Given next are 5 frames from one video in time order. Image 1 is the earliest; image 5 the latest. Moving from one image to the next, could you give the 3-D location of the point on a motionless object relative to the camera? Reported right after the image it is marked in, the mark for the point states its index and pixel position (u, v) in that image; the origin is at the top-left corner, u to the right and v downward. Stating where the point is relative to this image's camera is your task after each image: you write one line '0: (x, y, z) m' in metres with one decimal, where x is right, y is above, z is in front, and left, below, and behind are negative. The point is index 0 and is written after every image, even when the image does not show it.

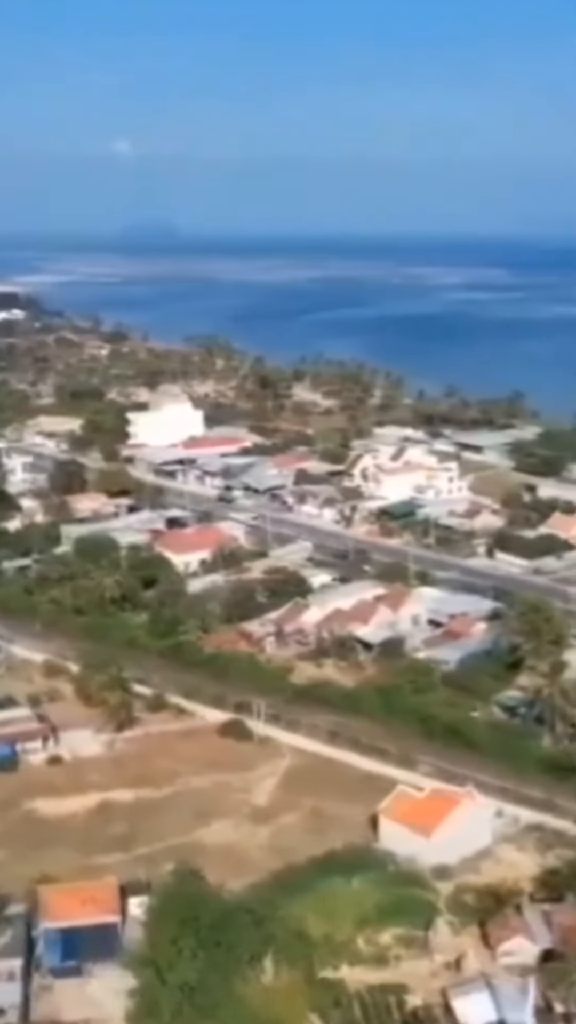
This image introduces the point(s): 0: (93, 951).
0: (-3.1, -6.9, +19.8) m
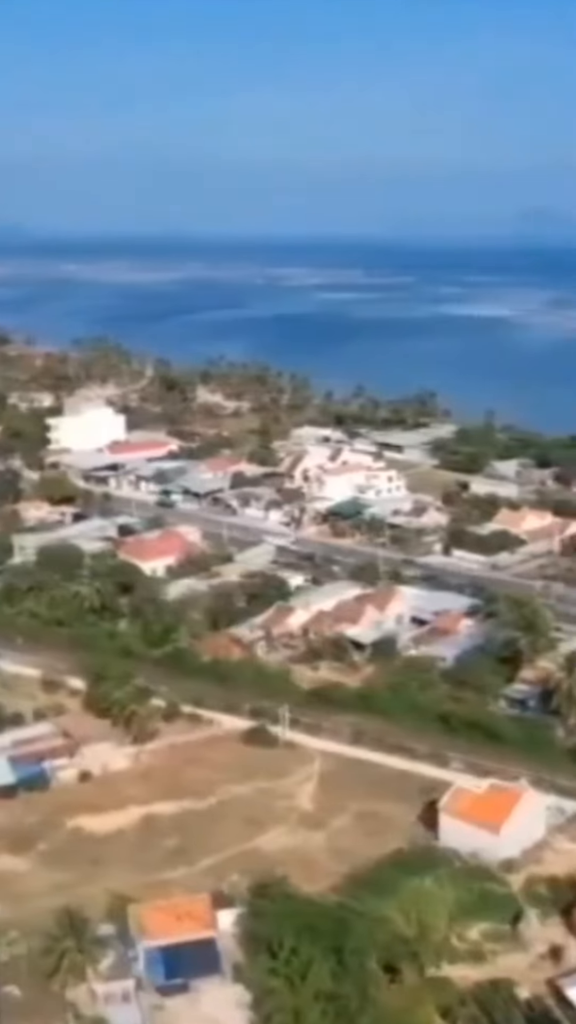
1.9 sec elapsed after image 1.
0: (-1.4, -7.1, +19.6) m
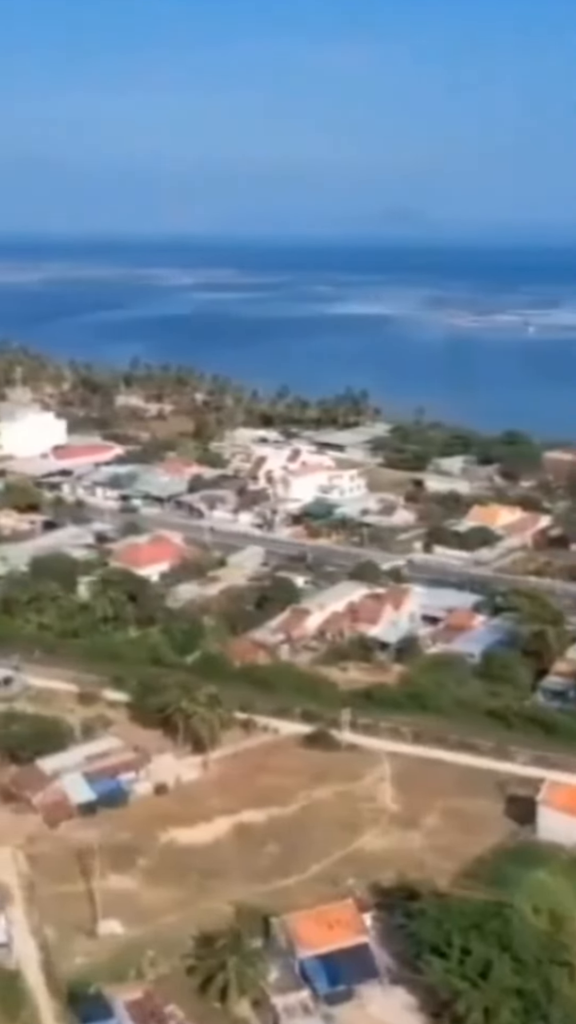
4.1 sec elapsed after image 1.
0: (+1.1, -7.1, +19.5) m
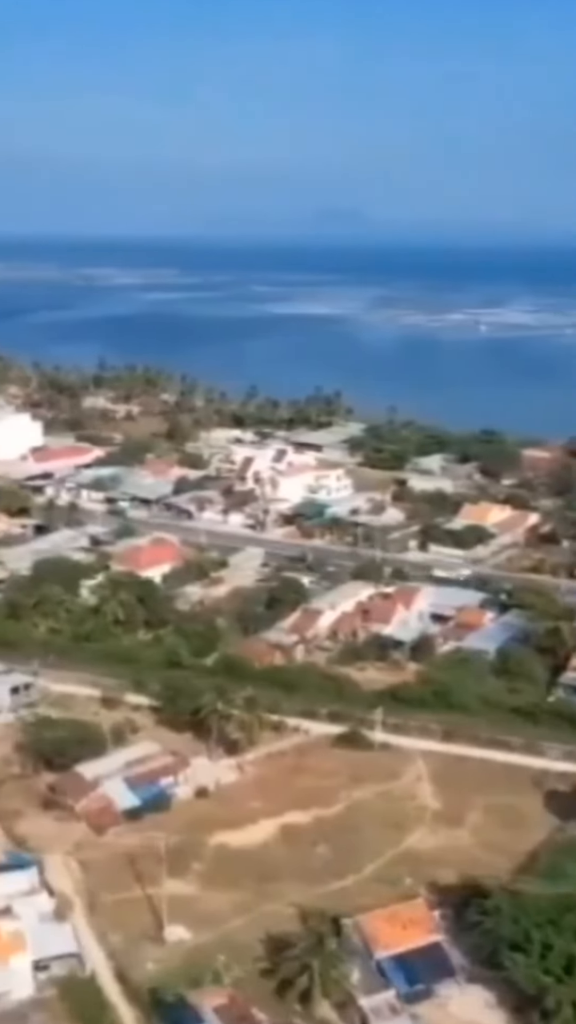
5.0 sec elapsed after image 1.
0: (+2.3, -7.2, +19.6) m
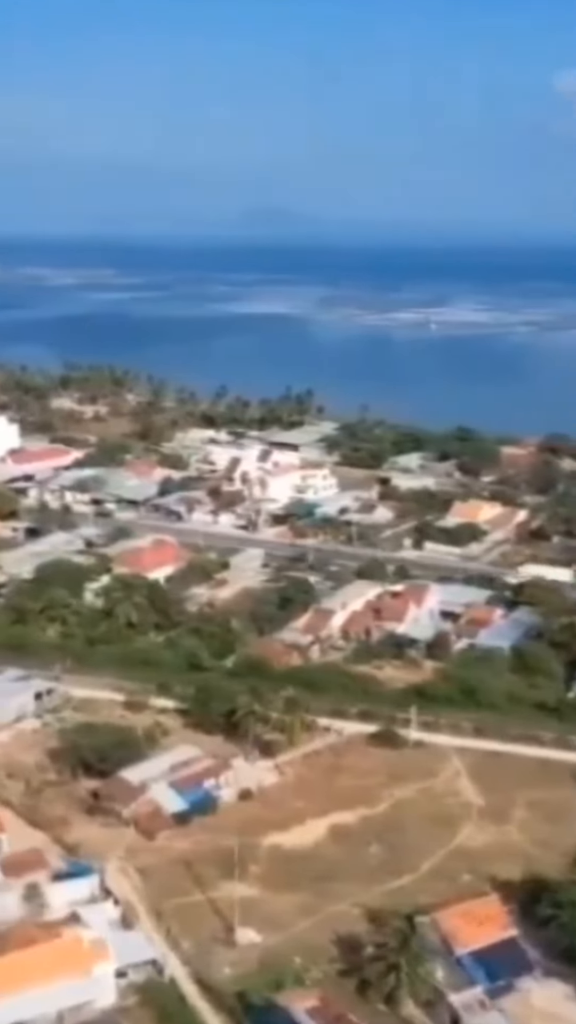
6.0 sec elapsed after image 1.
0: (+3.5, -7.1, +19.7) m
